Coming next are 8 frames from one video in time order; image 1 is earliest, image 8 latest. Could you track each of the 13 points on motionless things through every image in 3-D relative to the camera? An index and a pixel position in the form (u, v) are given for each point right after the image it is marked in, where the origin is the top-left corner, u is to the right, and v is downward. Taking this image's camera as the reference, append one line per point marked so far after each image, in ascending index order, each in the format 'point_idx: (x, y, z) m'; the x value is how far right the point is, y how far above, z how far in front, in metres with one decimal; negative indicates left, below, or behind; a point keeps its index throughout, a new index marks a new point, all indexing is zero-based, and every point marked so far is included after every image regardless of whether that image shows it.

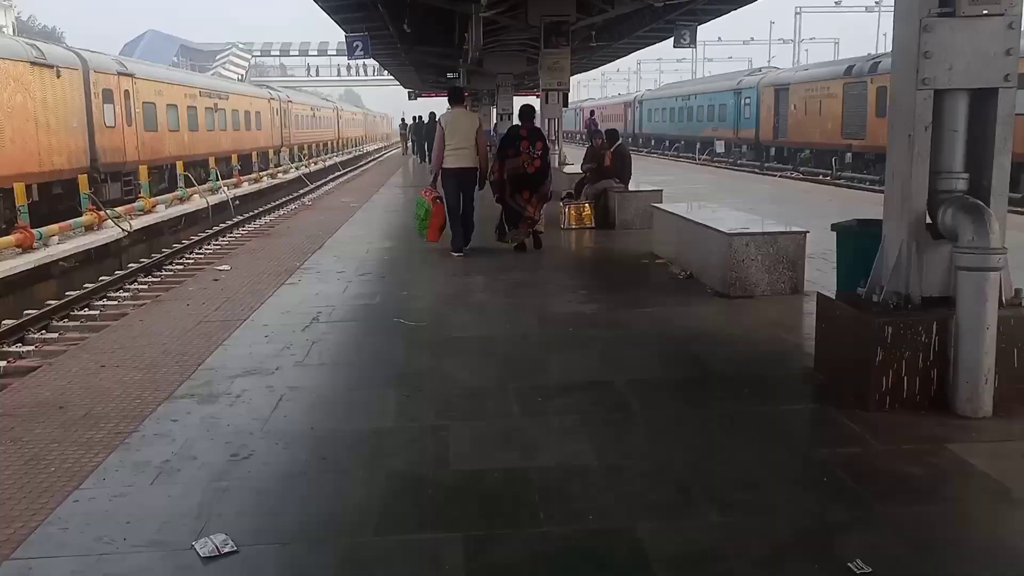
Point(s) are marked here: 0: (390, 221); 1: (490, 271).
0: (-2.0, +1.1, +13.6) m
1: (-0.2, +0.2, +8.6) m
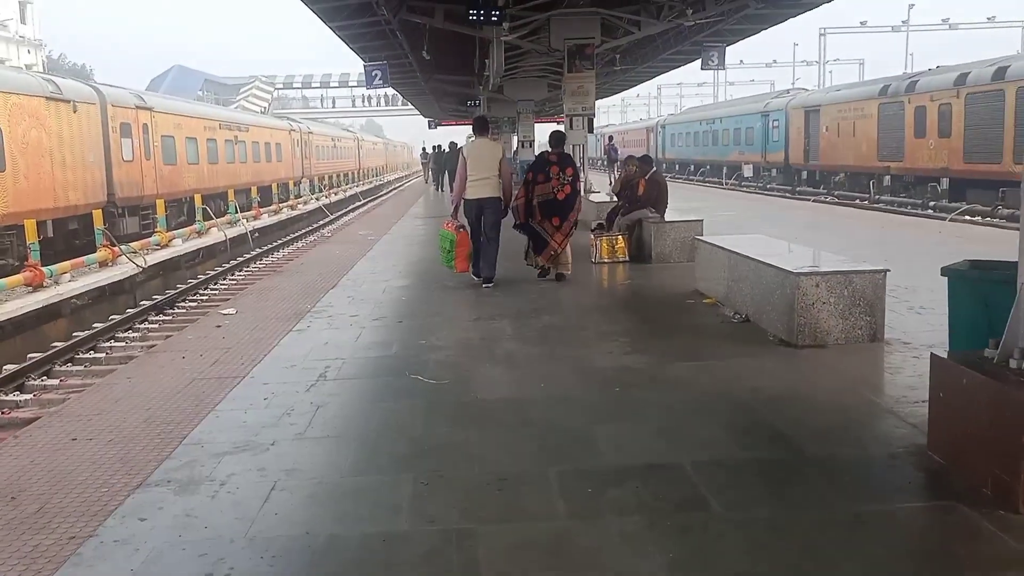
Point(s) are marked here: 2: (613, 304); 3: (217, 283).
0: (-1.6, +0.5, +12.8) m
1: (+0.1, -0.2, +7.8) m
2: (+1.0, -0.1, +8.3) m
3: (-6.1, +0.2, +17.2) m
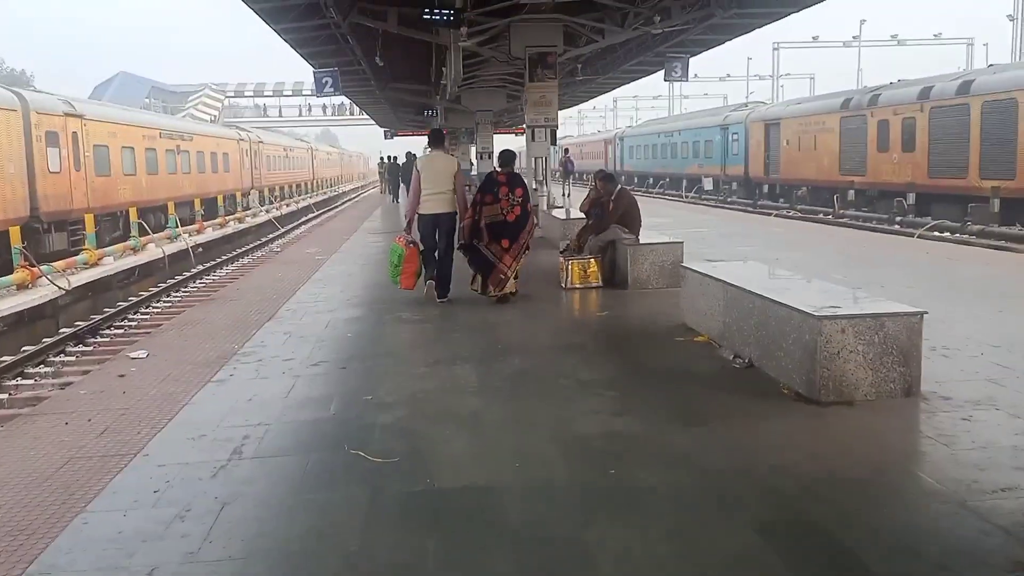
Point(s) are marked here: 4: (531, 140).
0: (-2.2, +0.1, +11.6) m
1: (-0.2, -0.5, +6.7) m
2: (+0.7, -0.5, +7.3) m
3: (-6.9, -0.3, +15.7) m
4: (+0.4, +3.3, +18.3) m
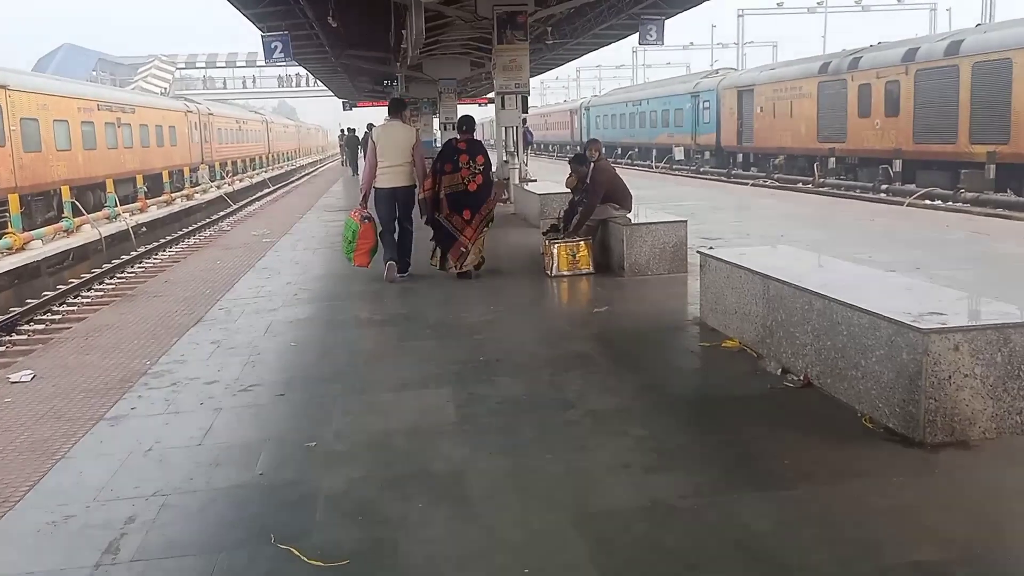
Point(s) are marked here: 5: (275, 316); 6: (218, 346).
0: (-2.5, +0.3, +10.1) m
1: (-0.3, -0.5, +5.3) m
2: (+0.6, -0.4, +5.9) m
3: (-7.4, -0.1, +14.0) m
4: (-0.3, +3.7, +16.8) m
5: (-2.1, -0.2, +7.2) m
6: (-2.2, -0.4, +6.2) m
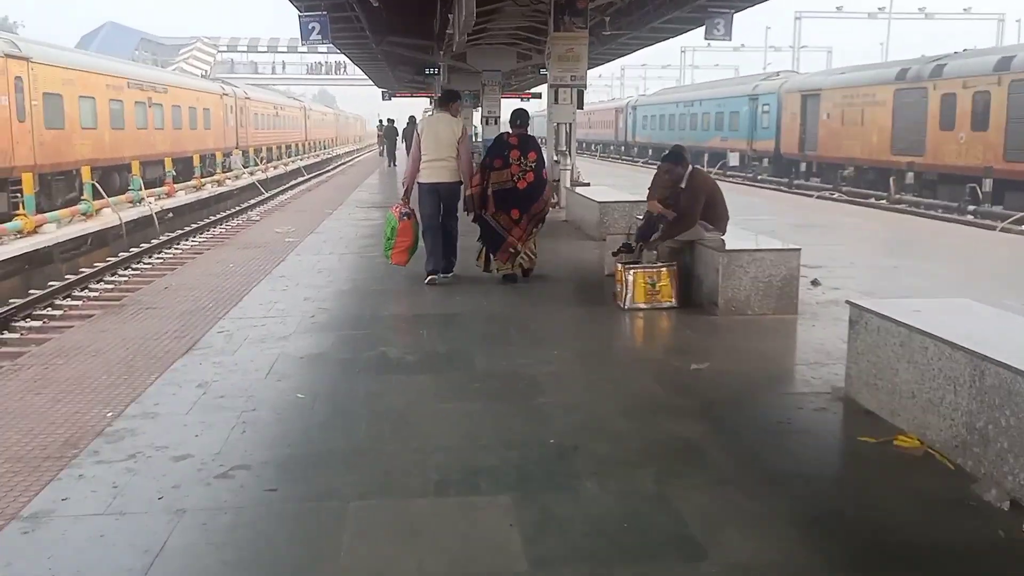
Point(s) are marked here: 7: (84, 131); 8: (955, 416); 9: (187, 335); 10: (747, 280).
0: (-1.9, +0.1, +8.7) m
1: (+0.1, -0.8, +3.8) m
2: (+1.0, -0.7, +4.4) m
3: (-6.6, 0.0, +12.8) m
4: (+0.8, +3.5, +15.3) m
5: (-1.6, -0.4, +5.8) m
6: (-1.8, -0.6, +4.8) m
7: (-10.3, +3.8, +19.7) m
8: (+1.9, -0.6, +3.7) m
9: (-2.4, -0.4, +6.2) m
10: (+1.9, +0.1, +6.7) m
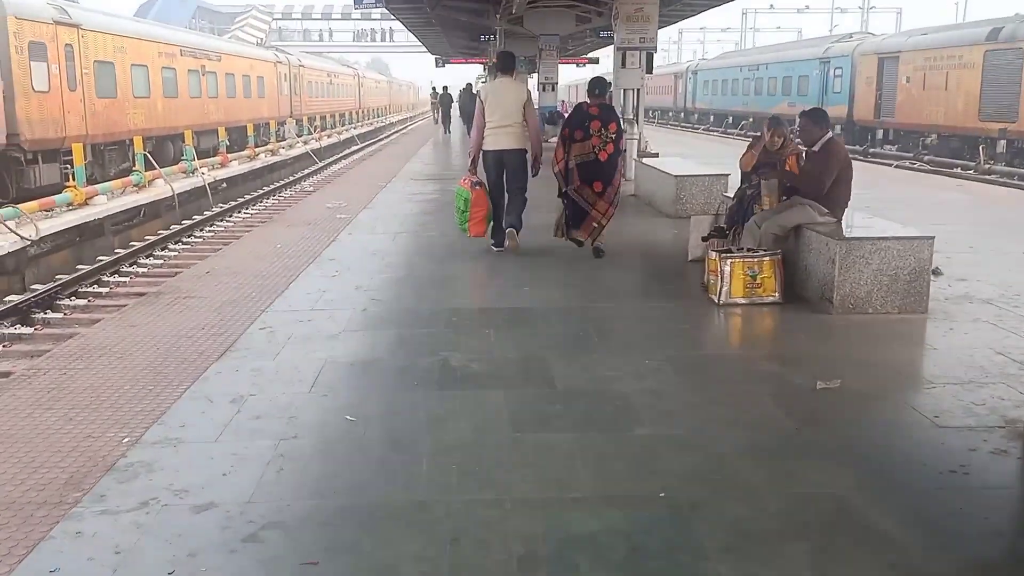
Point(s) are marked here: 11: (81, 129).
0: (-1.2, +0.3, +7.9) m
1: (+0.4, -0.9, +2.9) m
2: (+1.4, -0.8, +3.5) m
3: (-5.6, +0.4, +12.3) m
4: (+1.9, +3.8, +14.2) m
5: (-1.1, -0.4, +5.1) m
6: (-1.4, -0.6, +4.1) m
7: (-8.8, +4.4, +19.3) m
8: (+2.3, -0.6, +2.7) m
9: (-1.9, -0.3, +5.5) m
10: (+2.5, +0.1, +5.7) m
11: (-8.8, +3.2, +16.7) m
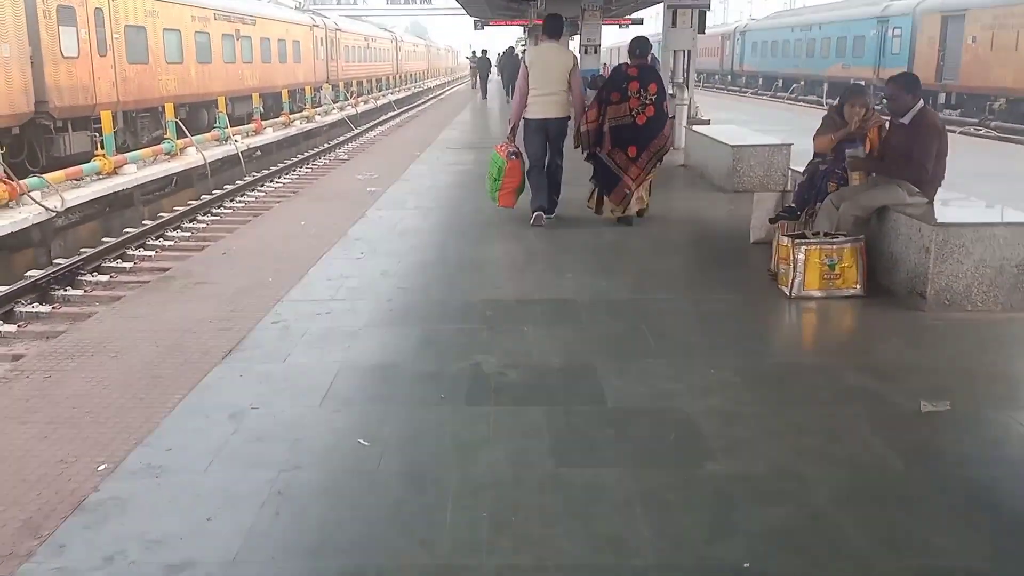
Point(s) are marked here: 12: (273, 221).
0: (-0.8, +0.4, +7.3) m
1: (+0.6, -0.9, +2.3) m
2: (+1.6, -0.8, +2.8) m
3: (-5.1, +0.7, +11.9) m
4: (+2.6, +4.2, +13.3) m
5: (-0.9, -0.3, +4.4) m
6: (-1.2, -0.6, +3.5) m
7: (-7.9, +5.1, +18.8) m
8: (+2.4, -0.7, +2.0) m
9: (-1.7, -0.2, +4.9) m
10: (+2.7, +0.1, +4.9) m
11: (-8.0, +3.8, +16.3) m
12: (-2.5, +0.7, +8.6) m
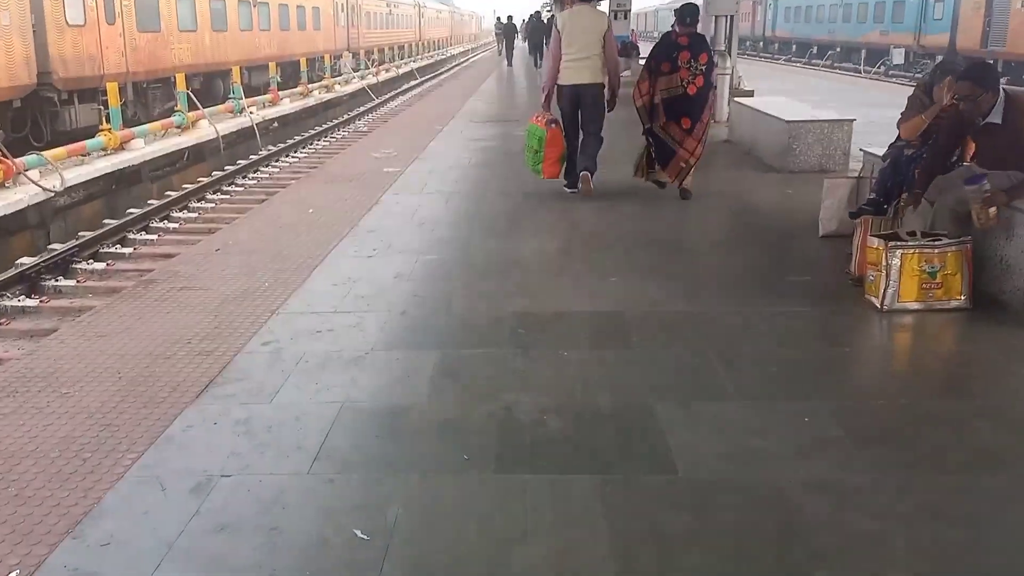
0: (-0.6, +0.5, +6.4) m
1: (+0.7, -1.1, +1.4) m
2: (+1.7, -1.0, +1.9) m
3: (-4.7, +0.9, +11.1) m
4: (+3.0, +4.4, +12.2) m
5: (-0.7, -0.4, +3.6) m
6: (-1.0, -0.7, +2.7) m
7: (-7.3, +5.6, +18.0) m
8: (+2.5, -0.9, +1.1) m
9: (-1.5, -0.3, +4.1) m
10: (+2.9, 0.0, +4.0) m
11: (-7.5, +4.2, +15.5) m
12: (-2.2, +0.8, +7.7) m
